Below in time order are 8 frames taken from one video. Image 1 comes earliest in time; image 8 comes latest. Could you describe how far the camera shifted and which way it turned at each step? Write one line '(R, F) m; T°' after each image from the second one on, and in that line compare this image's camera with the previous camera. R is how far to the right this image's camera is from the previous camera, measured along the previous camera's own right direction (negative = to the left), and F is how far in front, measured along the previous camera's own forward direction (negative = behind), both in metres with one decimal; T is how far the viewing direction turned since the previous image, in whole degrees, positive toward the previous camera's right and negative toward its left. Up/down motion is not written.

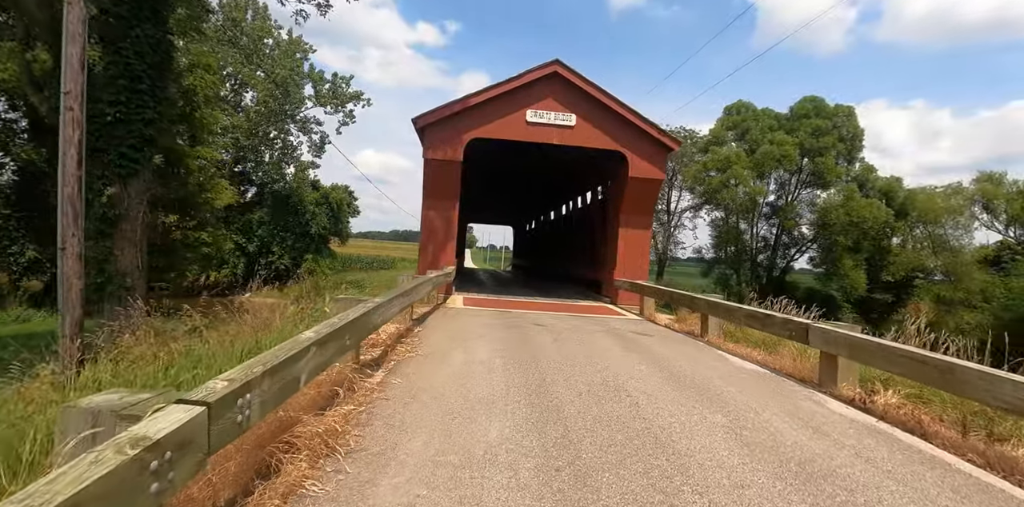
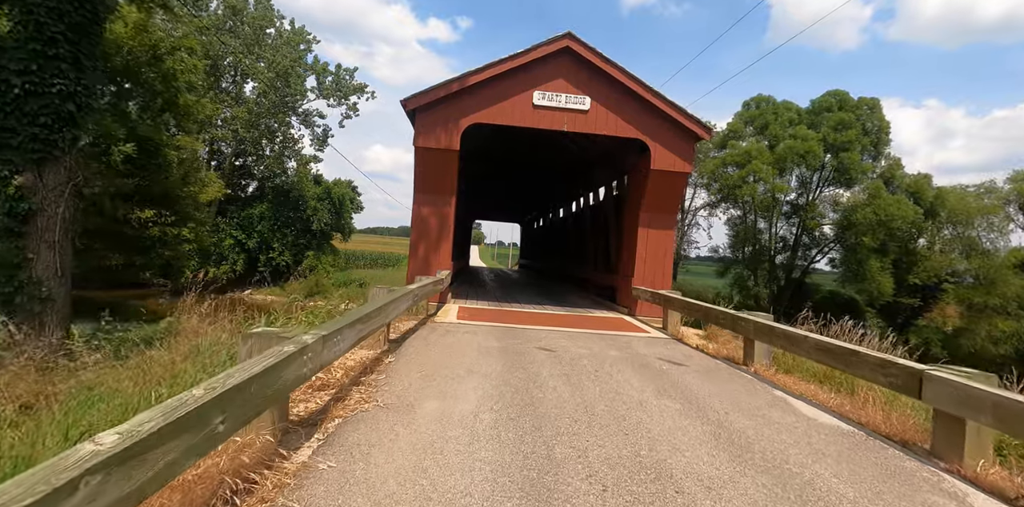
(+0.1, +1.2) m; -1°
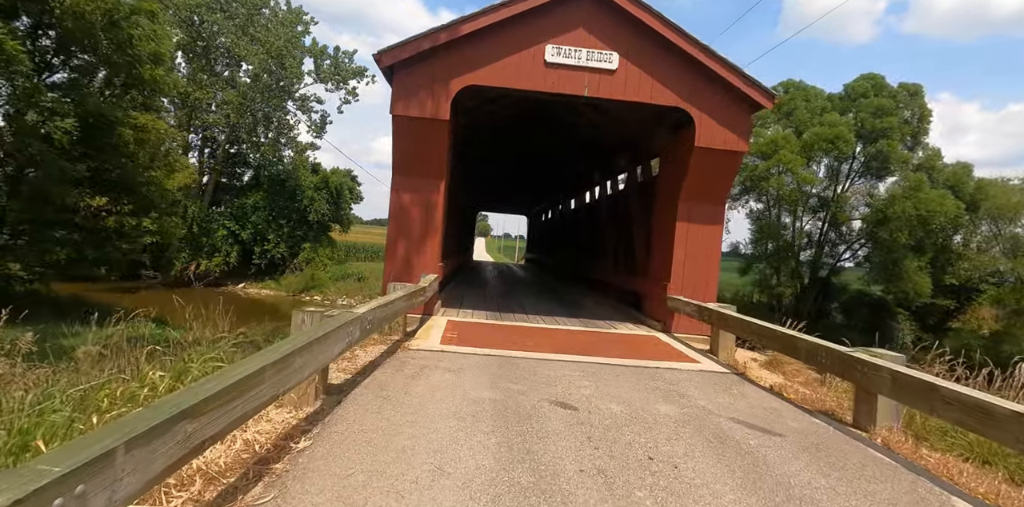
(0.0, +1.8) m; -1°
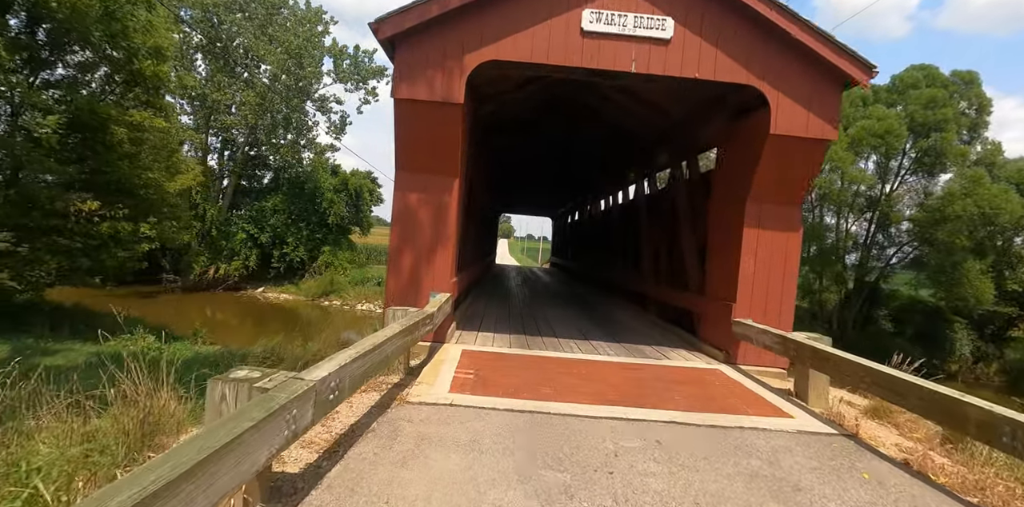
(-0.1, +1.2) m; -3°
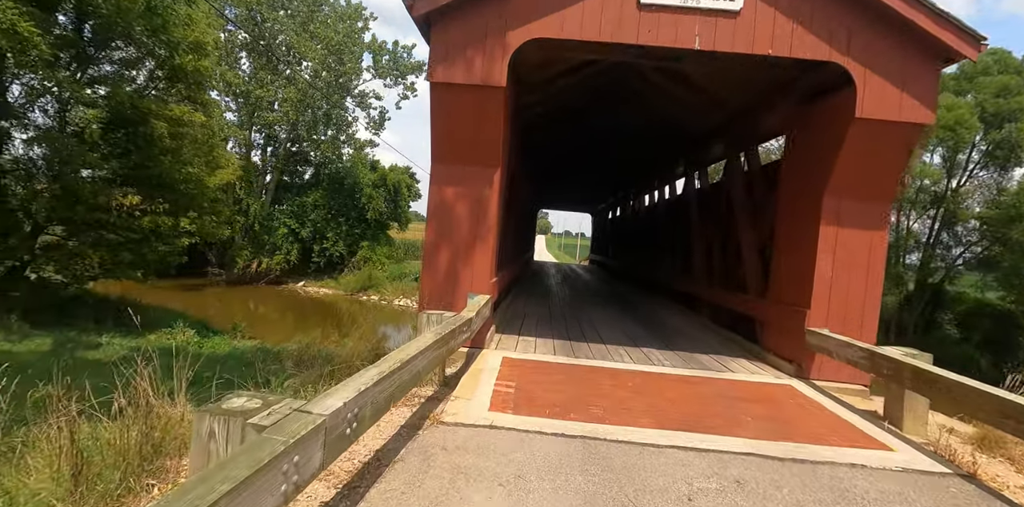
(-0.1, +0.5) m; -4°
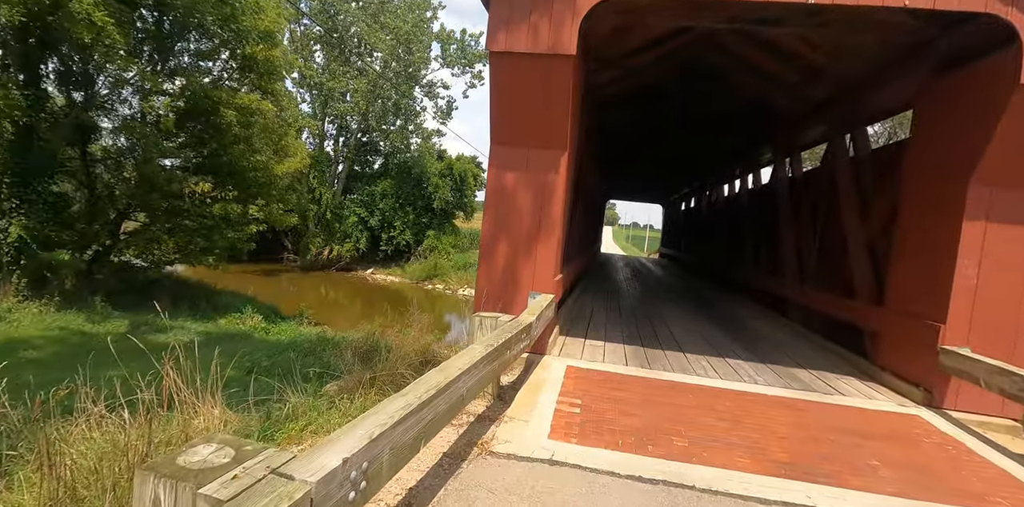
(0.0, +0.6) m; -7°
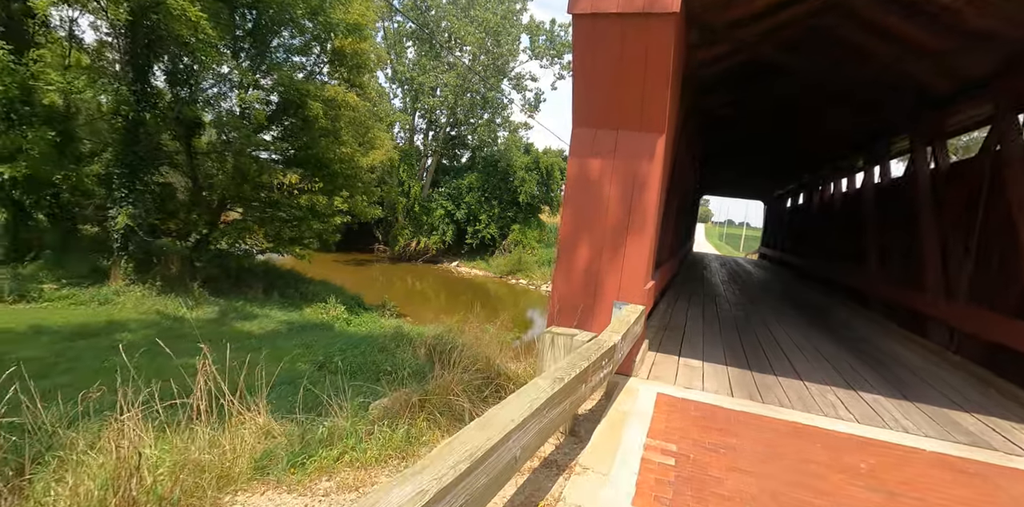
(0.0, +0.6) m; -10°
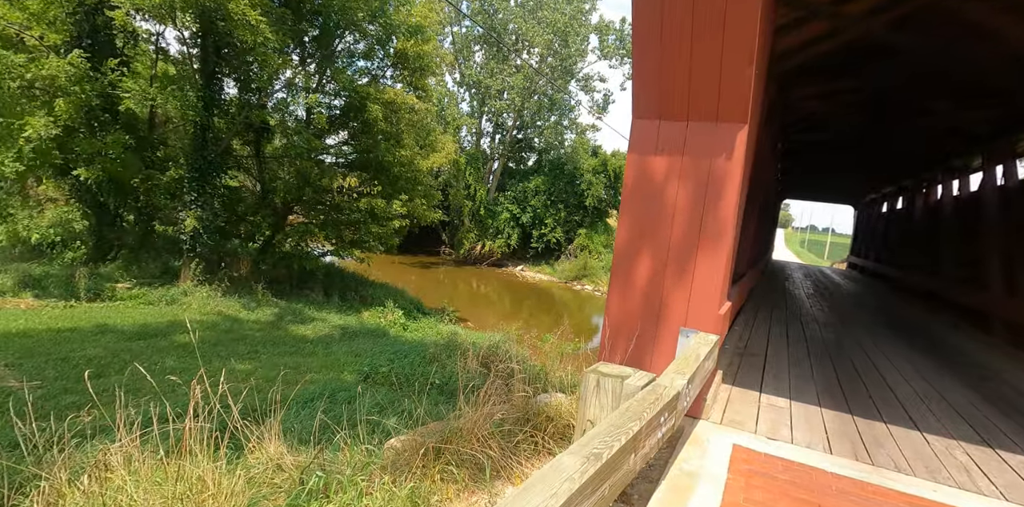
(+0.1, +0.5) m; -8°
